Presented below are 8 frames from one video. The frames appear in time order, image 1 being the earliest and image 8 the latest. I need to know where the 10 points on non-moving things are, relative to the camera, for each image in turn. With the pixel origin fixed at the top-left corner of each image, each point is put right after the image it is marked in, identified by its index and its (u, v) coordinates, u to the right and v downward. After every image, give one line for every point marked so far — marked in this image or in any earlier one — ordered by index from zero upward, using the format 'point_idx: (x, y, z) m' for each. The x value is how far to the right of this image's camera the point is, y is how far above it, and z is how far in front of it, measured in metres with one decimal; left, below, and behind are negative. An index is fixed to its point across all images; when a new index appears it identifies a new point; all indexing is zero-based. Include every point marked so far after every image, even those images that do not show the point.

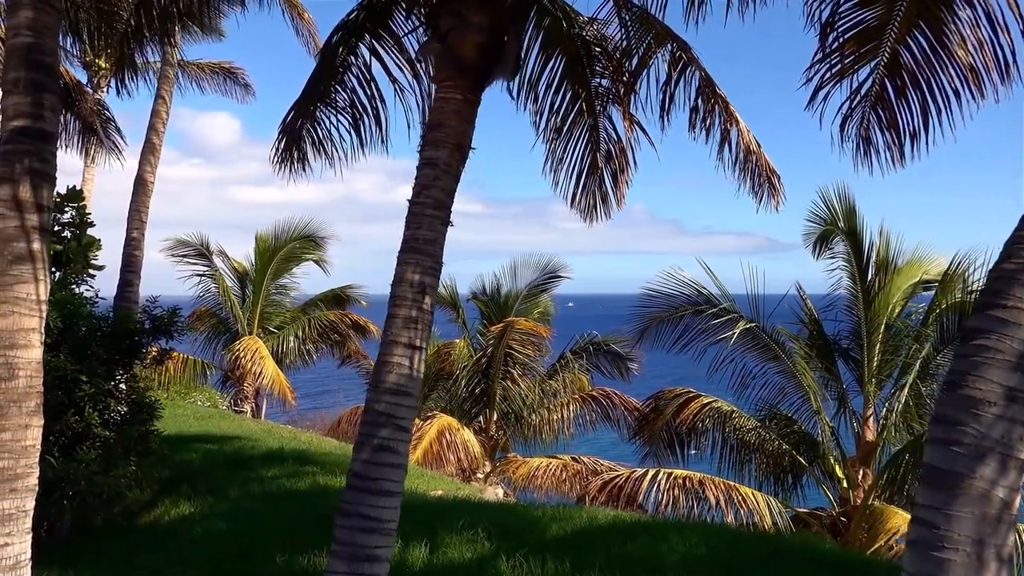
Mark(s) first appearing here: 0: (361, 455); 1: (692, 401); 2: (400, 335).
0: (-0.7, -0.8, +3.6) m
1: (+2.3, -1.4, +10.3) m
2: (-0.5, -0.2, +3.7) m
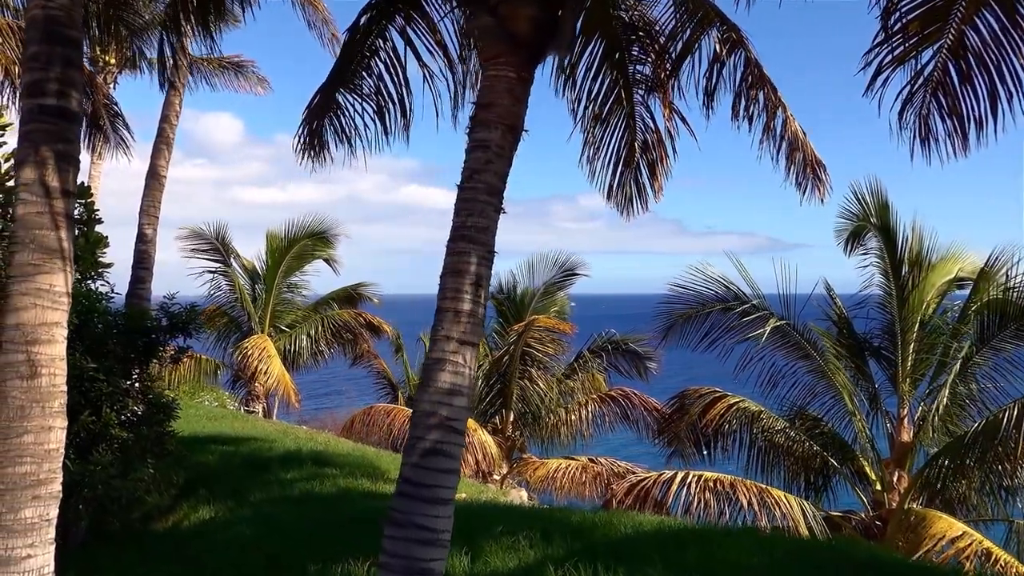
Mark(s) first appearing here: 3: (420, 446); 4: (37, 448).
0: (-0.4, -0.7, +3.3) m
1: (+2.6, -1.4, +10.0) m
2: (-0.2, -0.2, +3.4) m
3: (-0.4, -0.7, +3.3) m
4: (-2.0, -0.7, +3.3) m
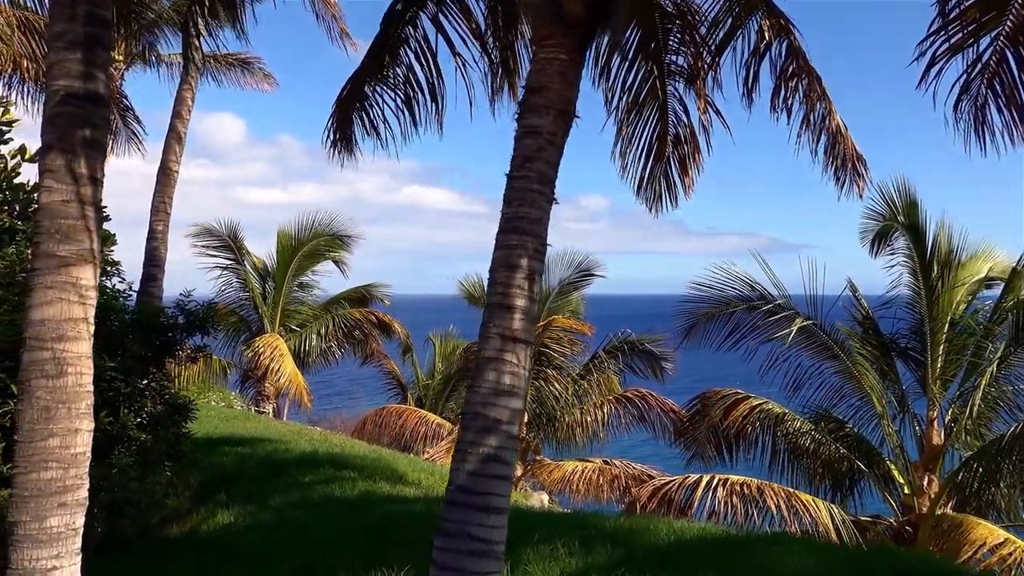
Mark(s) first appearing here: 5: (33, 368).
0: (-0.2, -0.7, +3.1) m
1: (+2.8, -1.4, +9.8) m
2: (0.0, -0.2, +3.2) m
3: (-0.1, -0.6, +3.1) m
4: (-1.8, -0.6, +3.1) m
5: (-1.9, -0.3, +3.1) m
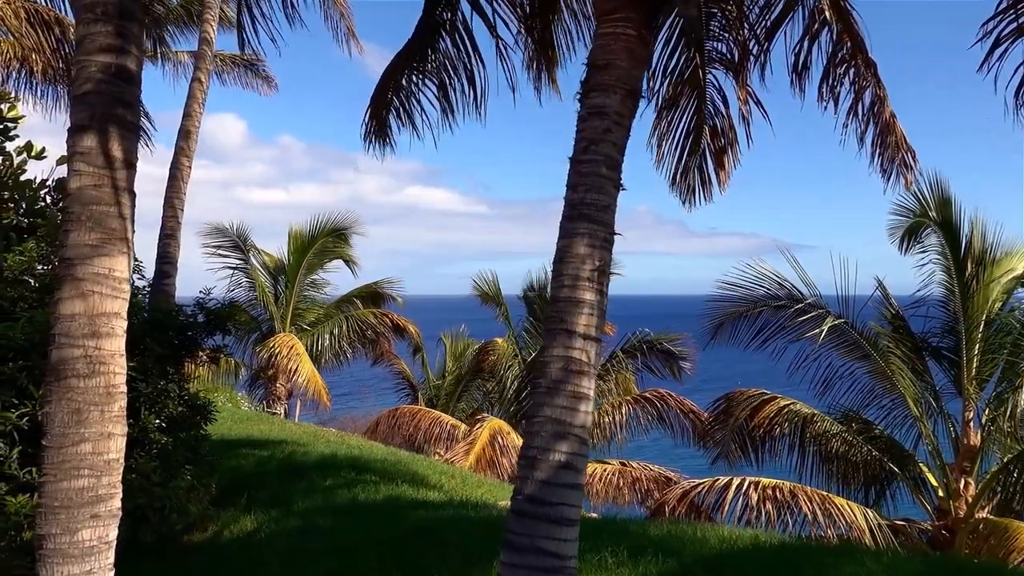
0: (+0.1, -0.7, +2.9) m
1: (+3.1, -1.4, +9.6) m
2: (+0.2, -0.1, +3.0) m
3: (+0.1, -0.6, +2.8) m
4: (-1.5, -0.6, +2.9) m
5: (-1.6, -0.3, +2.9) m
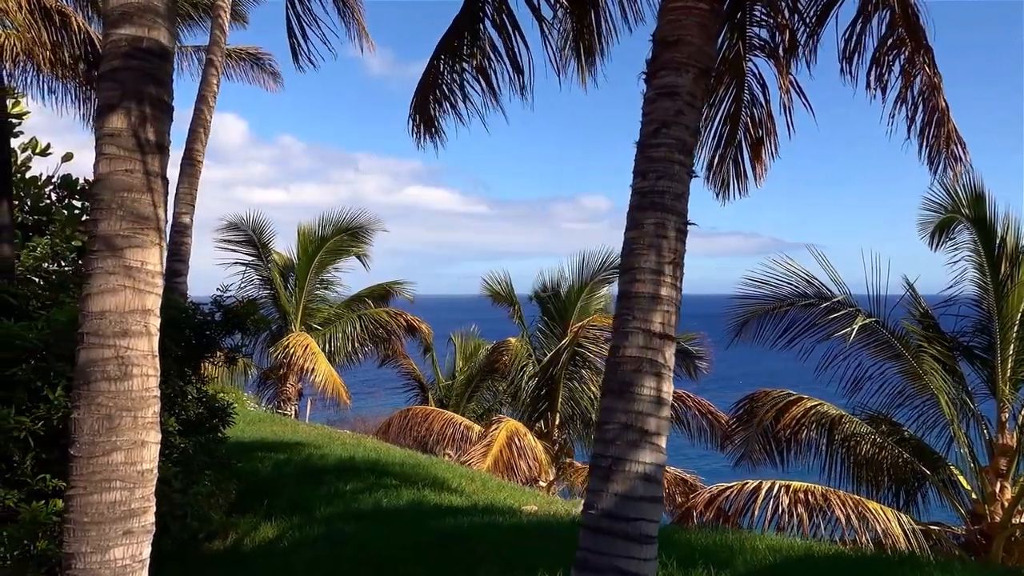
0: (+0.3, -0.6, +2.6) m
1: (+3.3, -1.3, +9.3) m
2: (+0.5, -0.1, +2.7) m
3: (+0.4, -0.6, +2.6) m
4: (-1.3, -0.6, +2.6) m
5: (-1.4, -0.3, +2.6) m
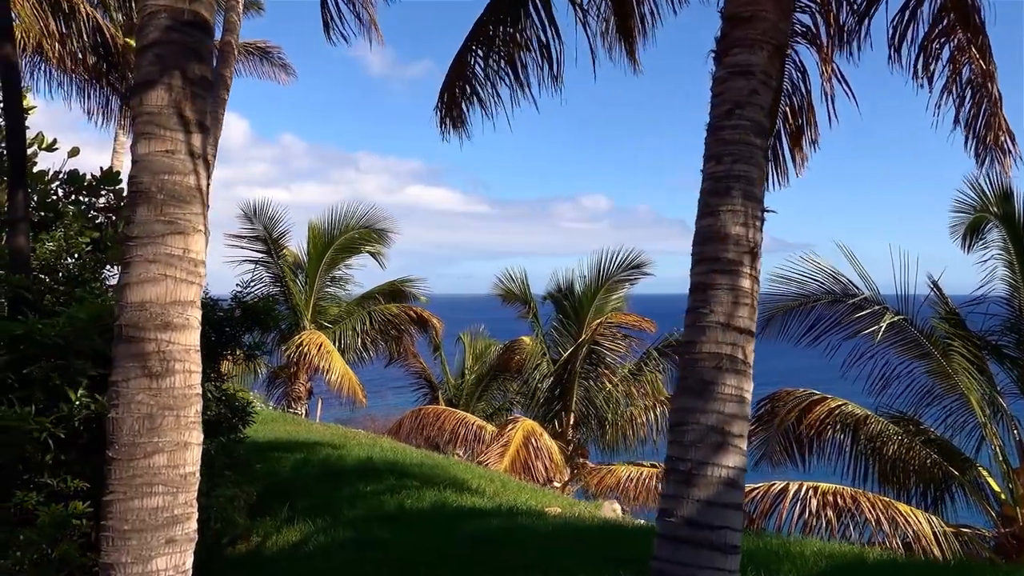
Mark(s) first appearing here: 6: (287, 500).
0: (+0.5, -0.6, +2.4) m
1: (+3.5, -1.3, +9.1) m
2: (+0.7, -0.1, +2.5) m
3: (+0.6, -0.6, +2.4) m
4: (-1.0, -0.6, +2.4) m
5: (-1.2, -0.2, +2.4) m
6: (-1.9, -1.8, +6.6) m
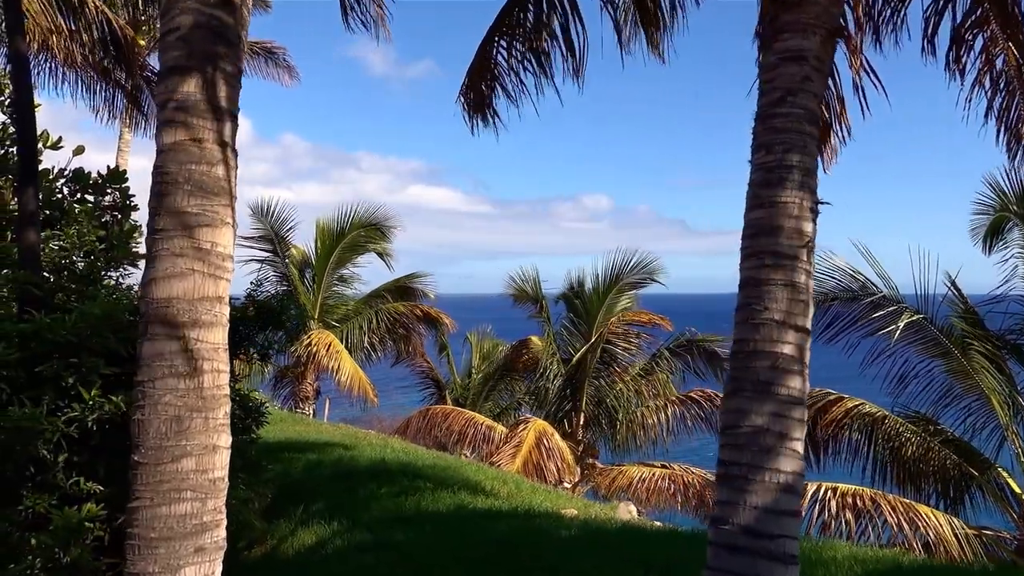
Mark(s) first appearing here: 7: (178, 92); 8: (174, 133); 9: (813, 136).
0: (+0.7, -0.6, +2.3) m
1: (+3.7, -1.3, +9.0) m
2: (+0.8, -0.1, +2.4) m
3: (+0.7, -0.5, +2.3) m
4: (-0.9, -0.6, +2.3) m
5: (-1.0, -0.2, +2.3) m
6: (-1.7, -1.7, +6.5) m
7: (-1.0, +0.6, +2.4) m
8: (-1.0, +0.5, +2.4) m
9: (+1.0, +0.5, +2.6) m
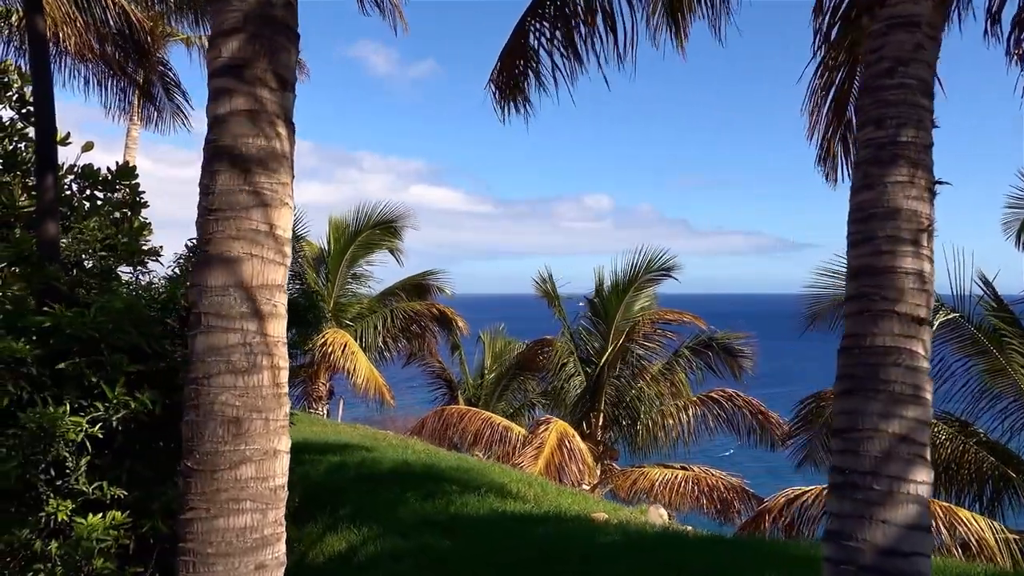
0: (+0.9, -0.6, +2.1) m
1: (+3.9, -1.3, +8.7) m
2: (+1.1, 0.0, +2.2) m
3: (+1.0, -0.5, +2.0) m
4: (-0.7, -0.5, +2.1) m
5: (-0.8, -0.2, +2.1) m
6: (-1.5, -1.7, +6.3) m
7: (-0.7, +0.6, +2.2) m
8: (-0.8, +0.5, +2.2) m
9: (+1.2, +0.5, +2.4) m
